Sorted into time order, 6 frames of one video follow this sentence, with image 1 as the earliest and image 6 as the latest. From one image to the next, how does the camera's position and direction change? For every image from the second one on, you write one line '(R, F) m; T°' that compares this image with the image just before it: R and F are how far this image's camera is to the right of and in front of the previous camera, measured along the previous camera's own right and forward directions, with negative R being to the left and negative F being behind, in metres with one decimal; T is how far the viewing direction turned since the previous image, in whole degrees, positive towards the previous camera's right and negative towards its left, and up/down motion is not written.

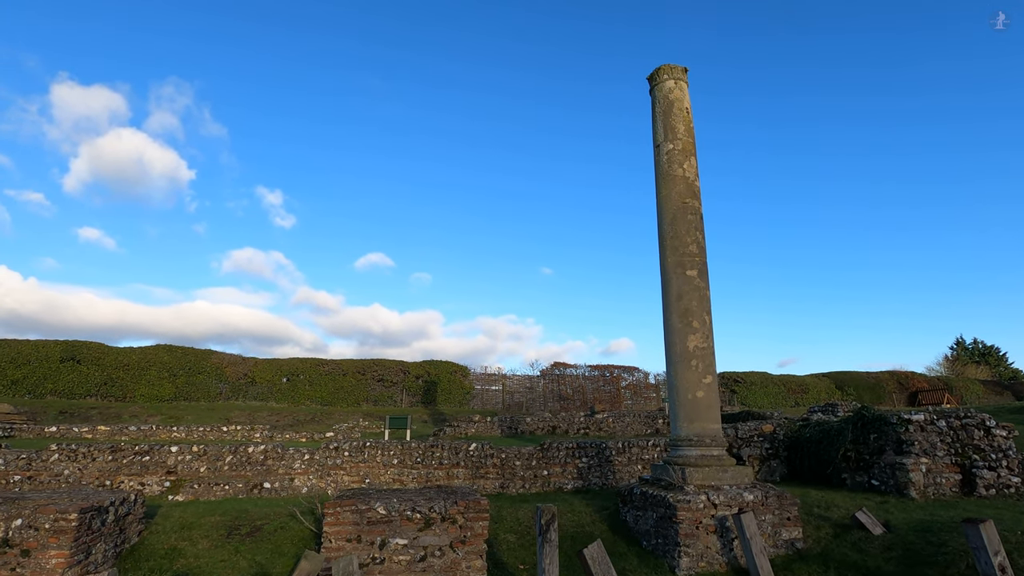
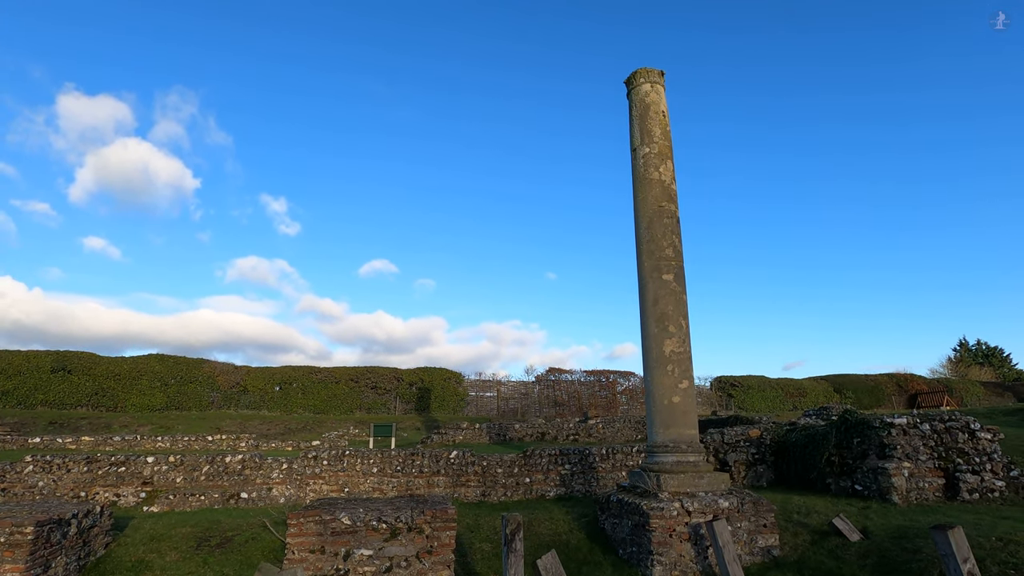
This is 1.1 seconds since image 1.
(+0.5, +0.1) m; 0°
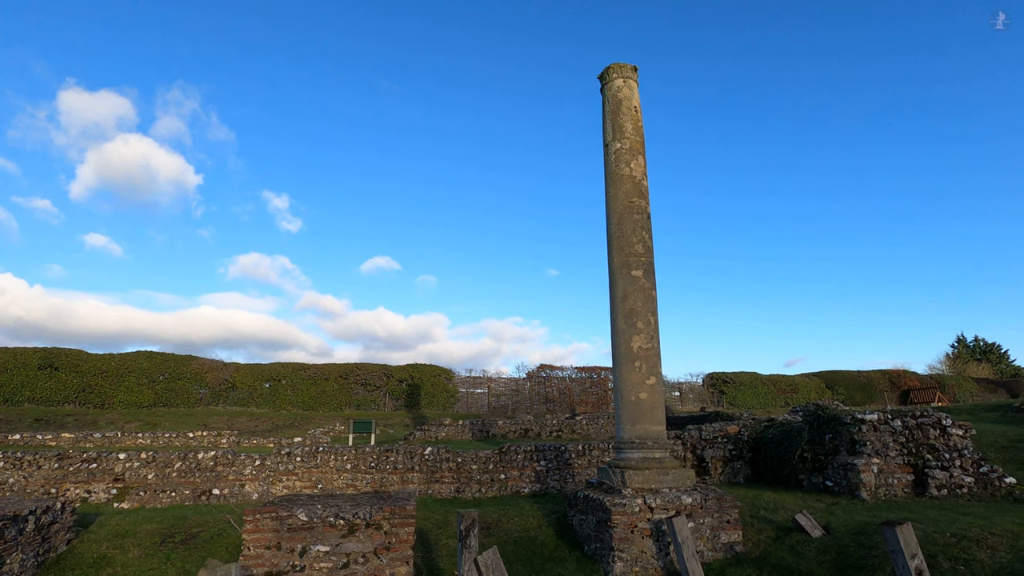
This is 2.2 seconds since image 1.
(+0.6, 0.0) m; 0°
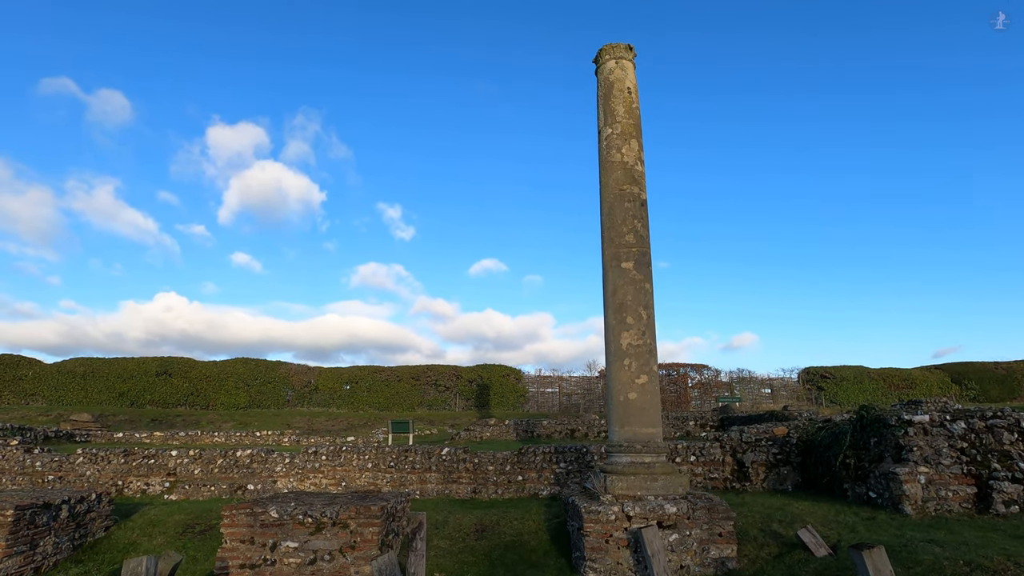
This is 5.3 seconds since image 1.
(+2.0, +0.4) m; -11°
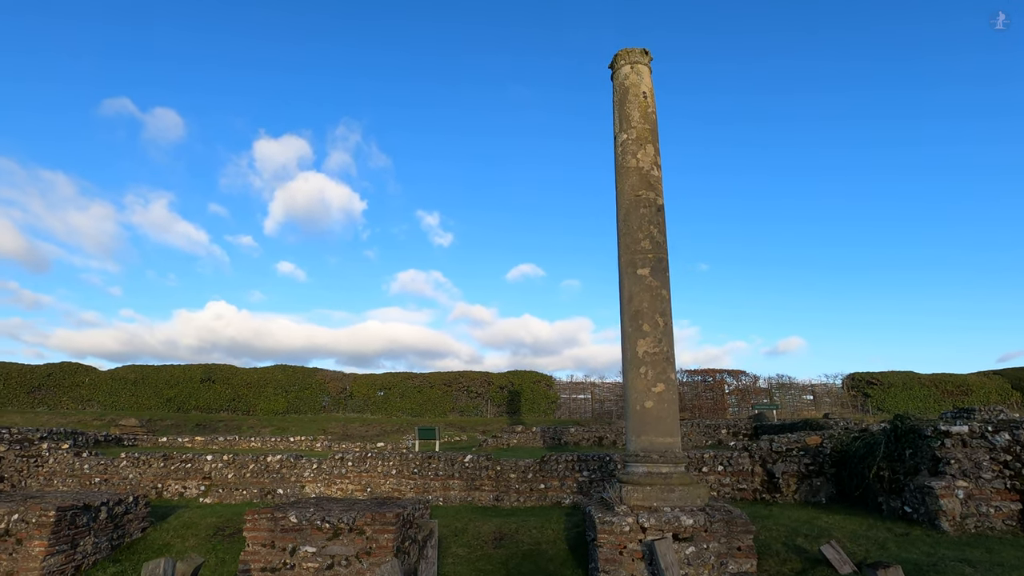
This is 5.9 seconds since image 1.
(+0.4, 0.0) m; -4°
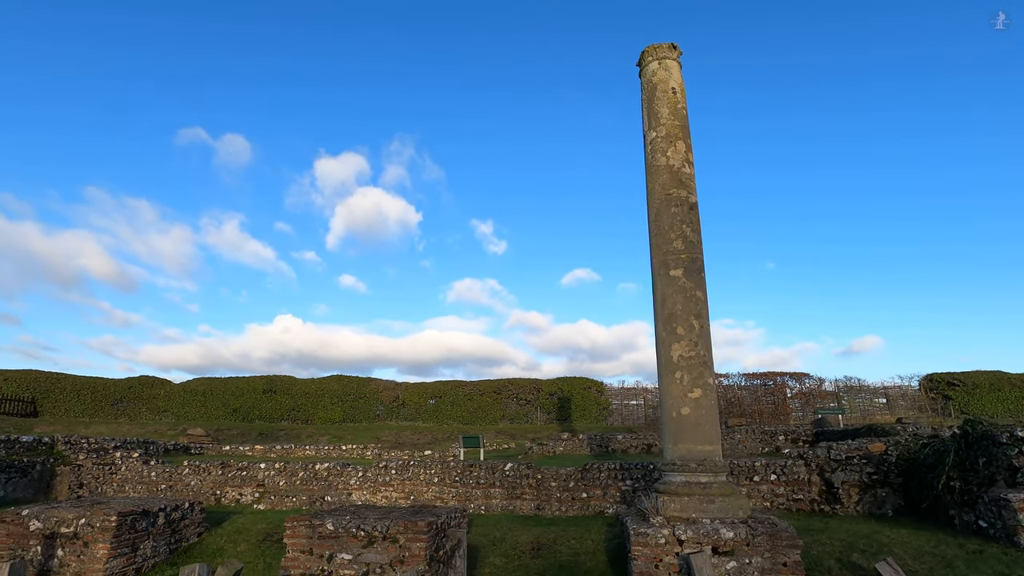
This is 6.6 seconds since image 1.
(+0.4, +0.1) m; -6°
